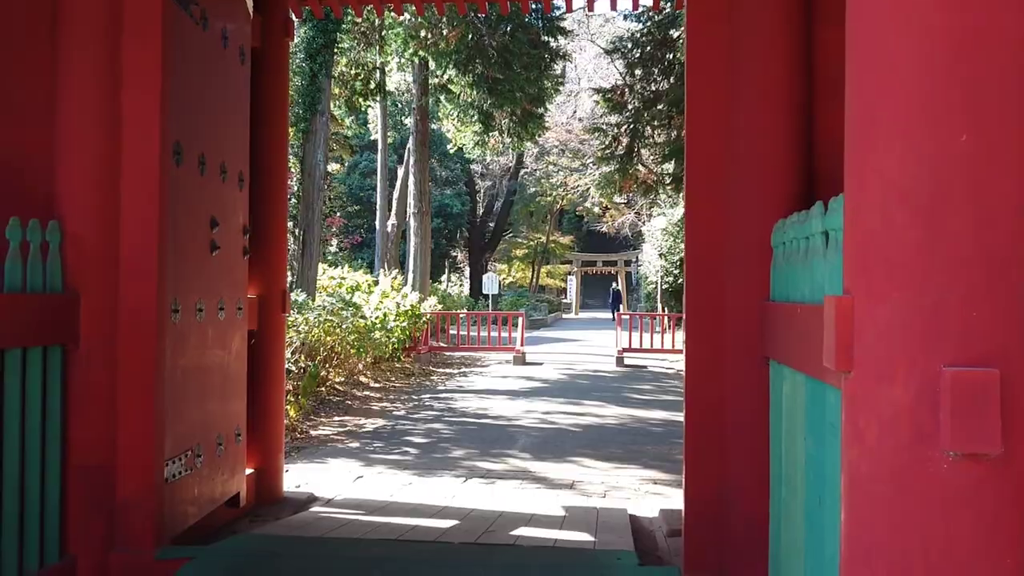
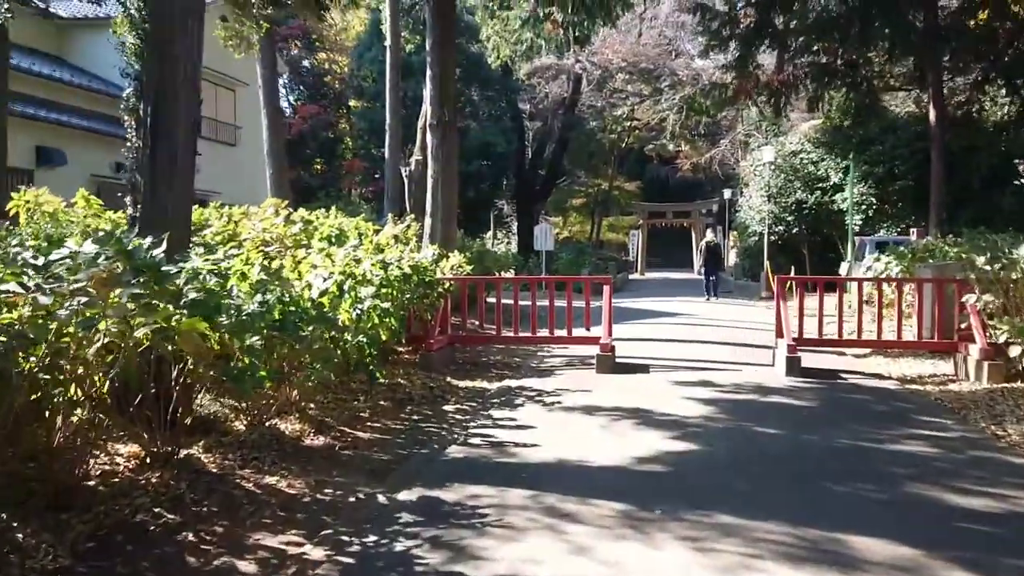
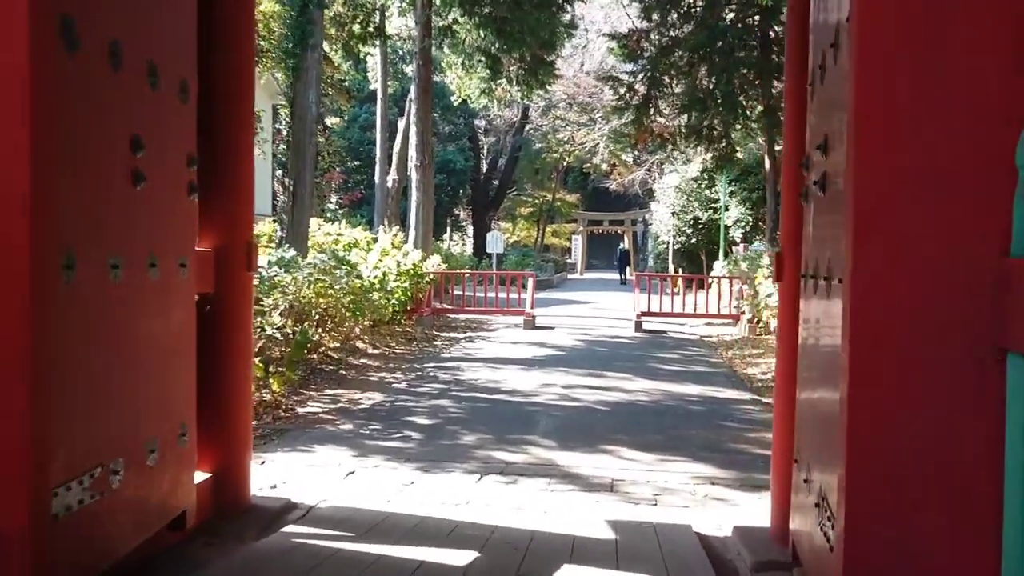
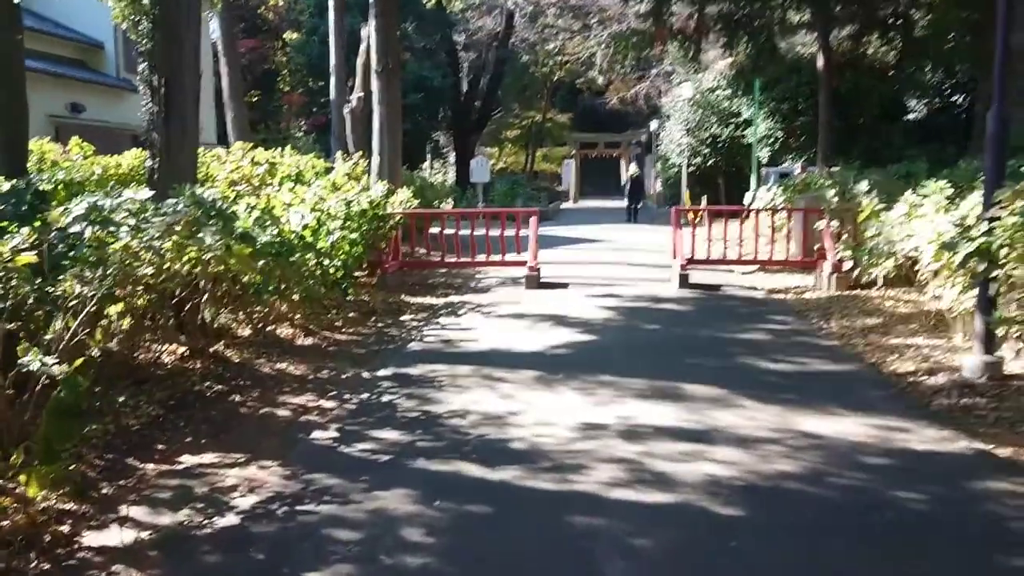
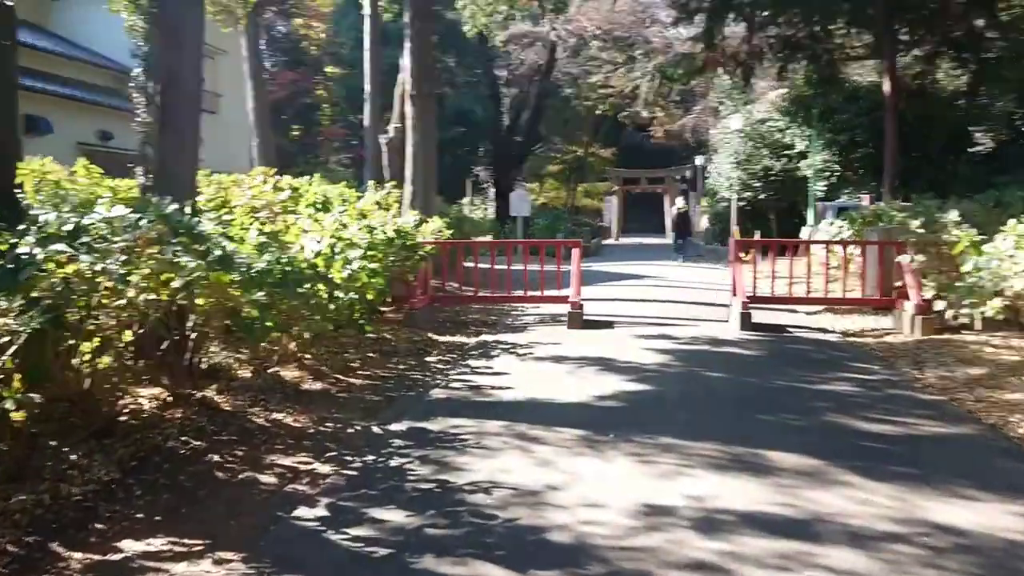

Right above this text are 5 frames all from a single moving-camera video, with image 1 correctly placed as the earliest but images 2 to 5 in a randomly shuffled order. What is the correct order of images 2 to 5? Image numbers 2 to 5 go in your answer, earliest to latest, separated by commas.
3, 4, 5, 2
